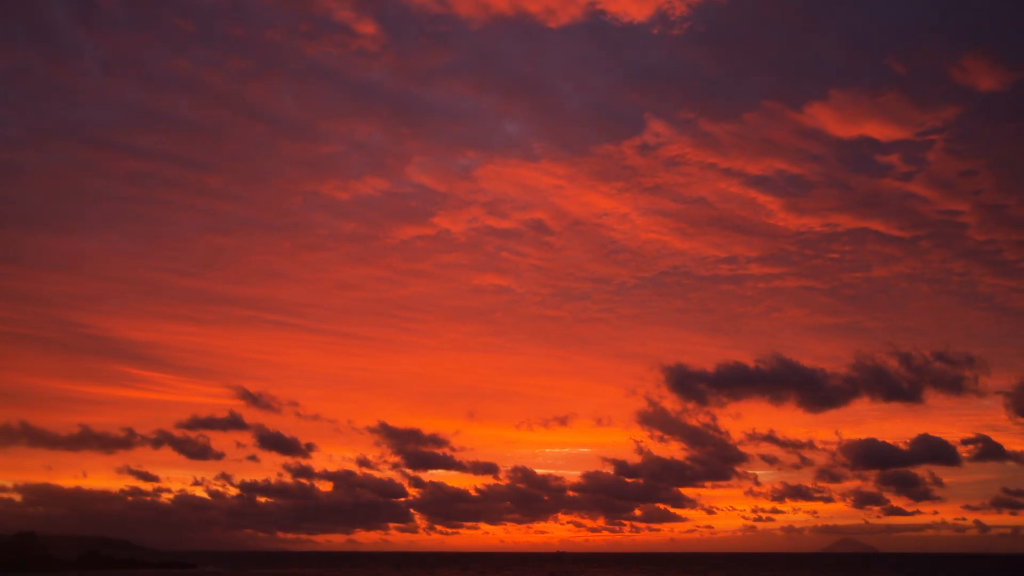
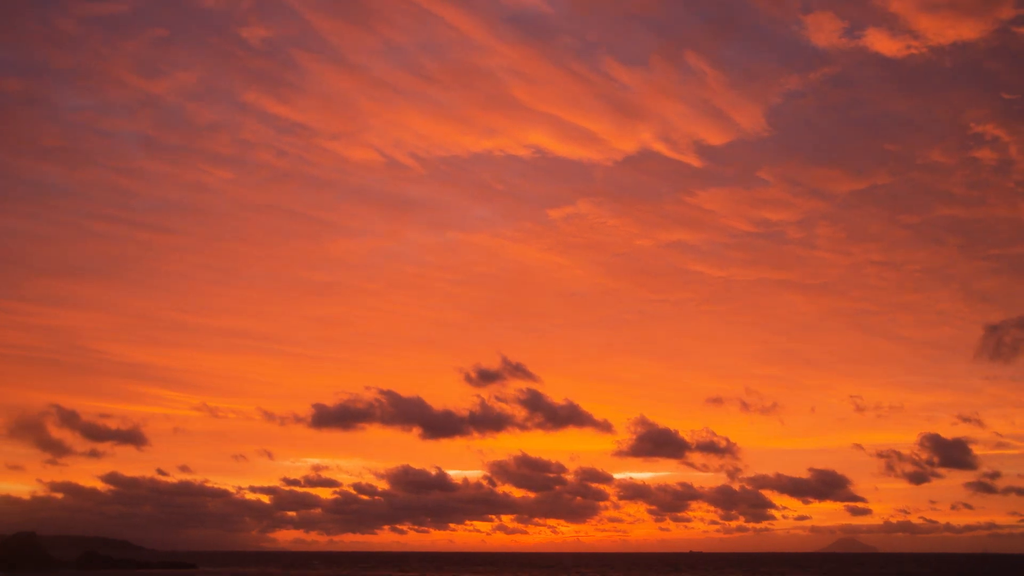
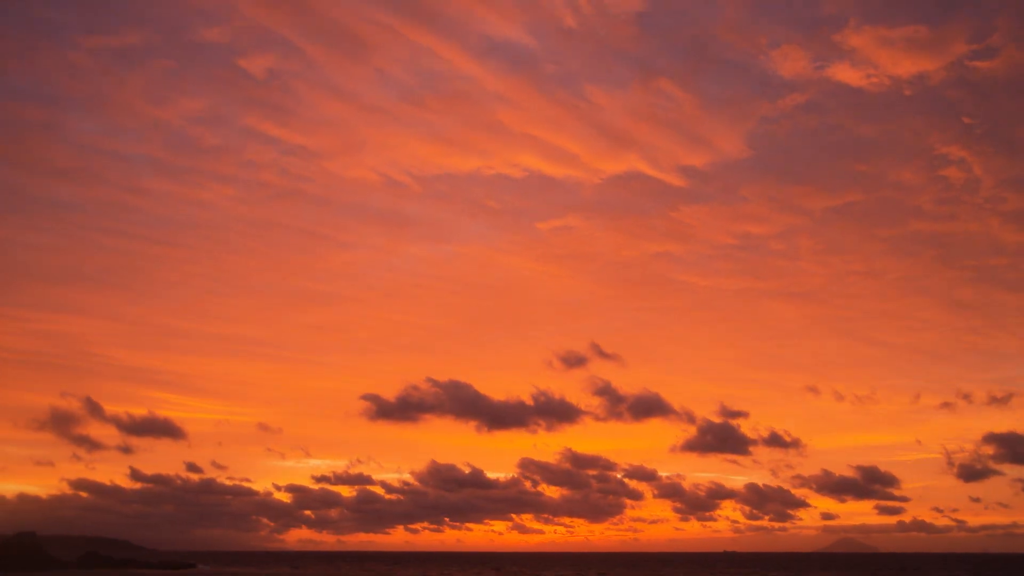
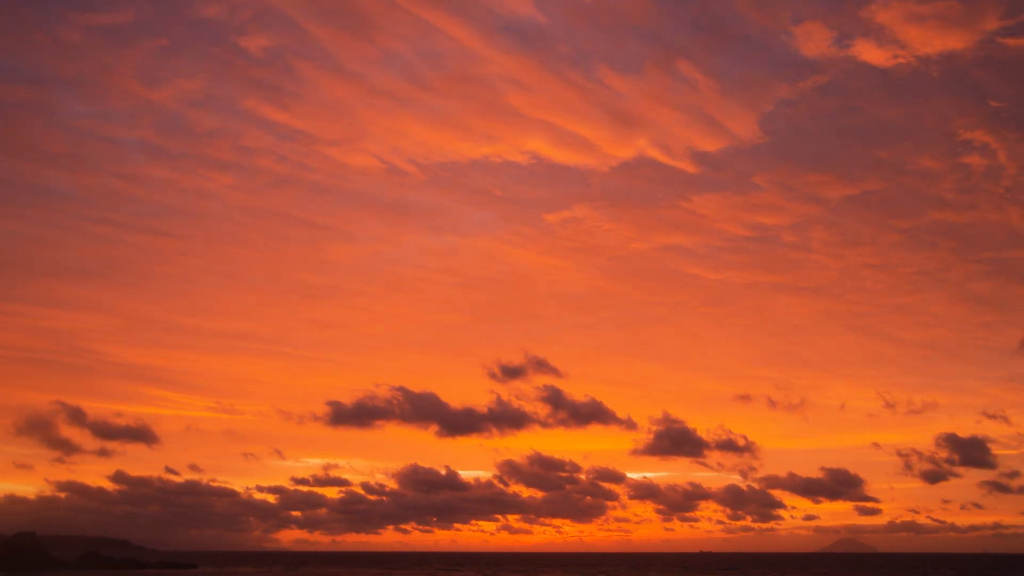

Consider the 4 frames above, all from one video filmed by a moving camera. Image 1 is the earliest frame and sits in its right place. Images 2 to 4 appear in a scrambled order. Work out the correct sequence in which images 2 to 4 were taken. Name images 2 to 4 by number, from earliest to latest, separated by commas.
2, 4, 3
